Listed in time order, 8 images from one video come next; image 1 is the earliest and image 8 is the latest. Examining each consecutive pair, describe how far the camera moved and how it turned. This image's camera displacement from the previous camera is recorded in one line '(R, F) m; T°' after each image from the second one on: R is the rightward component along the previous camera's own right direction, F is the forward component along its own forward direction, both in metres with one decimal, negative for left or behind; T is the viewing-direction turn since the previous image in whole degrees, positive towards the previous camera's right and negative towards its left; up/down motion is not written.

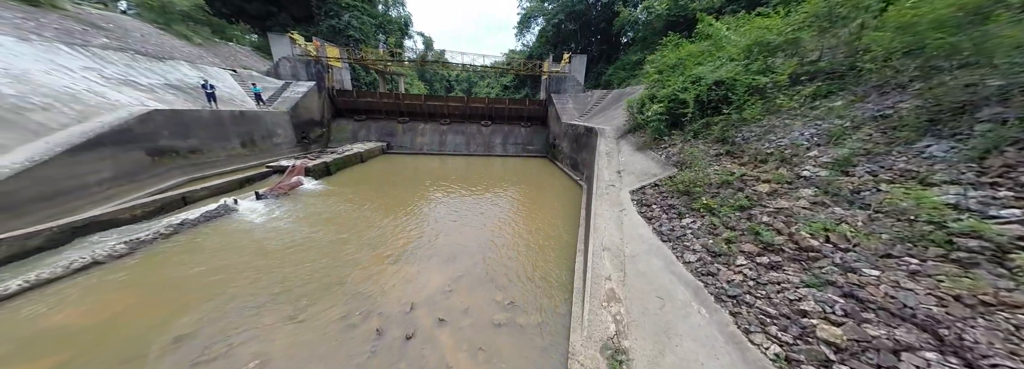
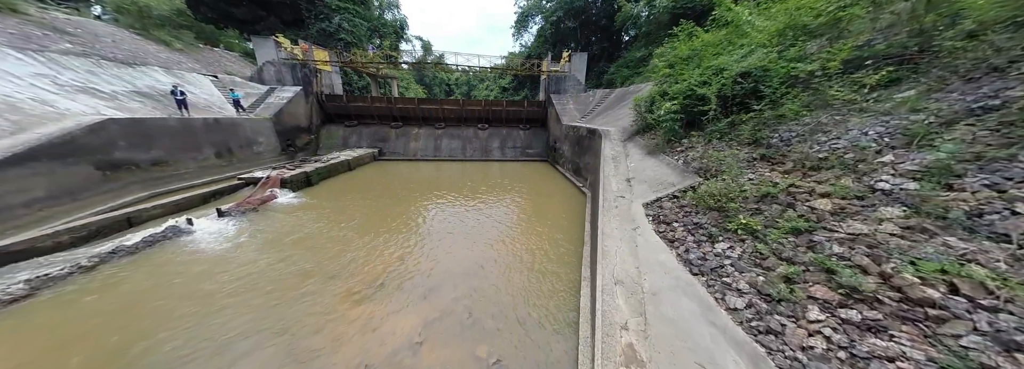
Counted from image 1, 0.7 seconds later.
(+0.2, +0.7) m; -1°
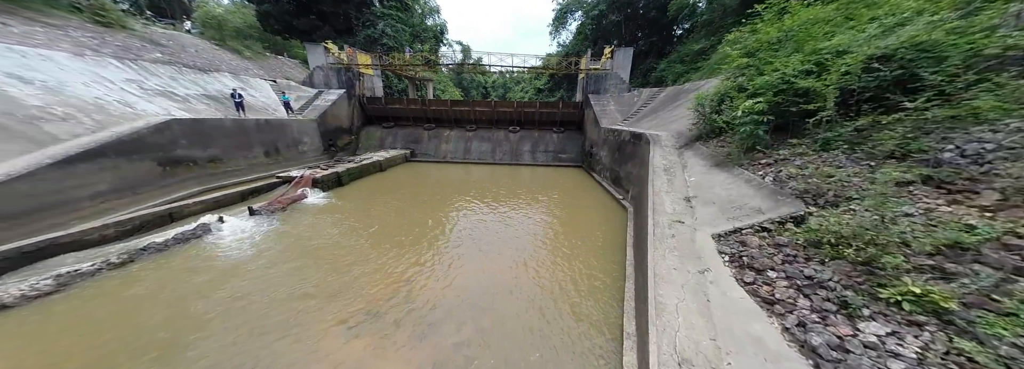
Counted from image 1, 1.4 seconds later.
(+0.1, +0.7) m; -8°
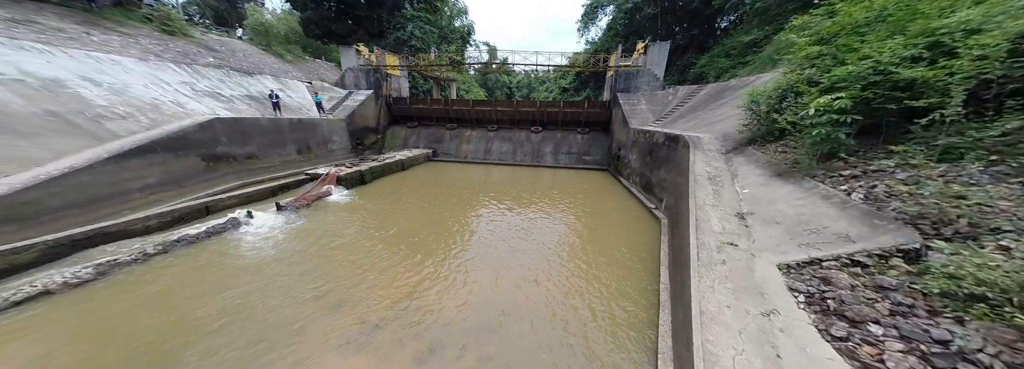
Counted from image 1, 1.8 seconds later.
(+0.1, +0.4) m; -5°
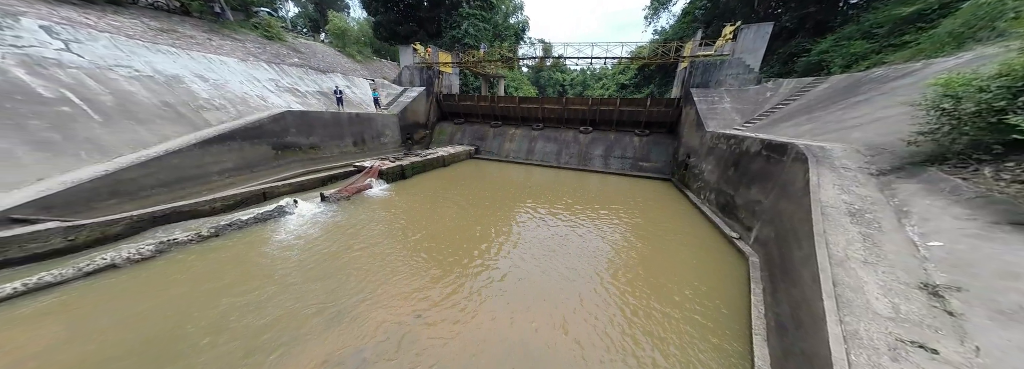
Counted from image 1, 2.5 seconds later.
(+0.1, +0.7) m; -11°
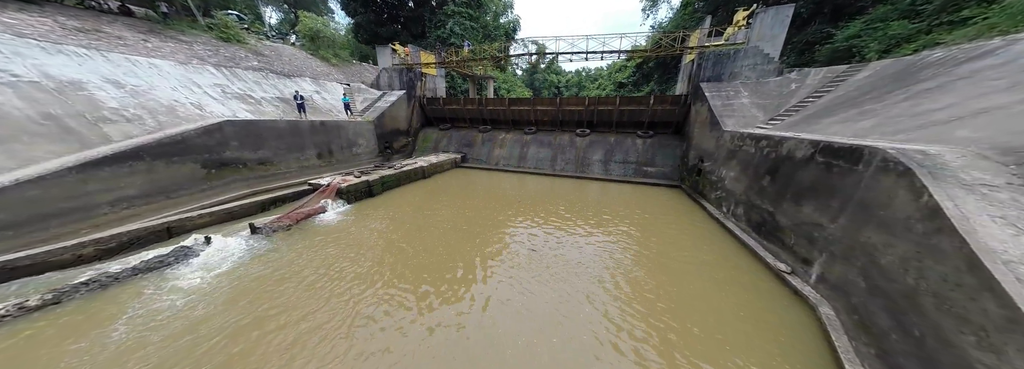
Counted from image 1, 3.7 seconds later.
(+0.4, +1.2) m; 0°
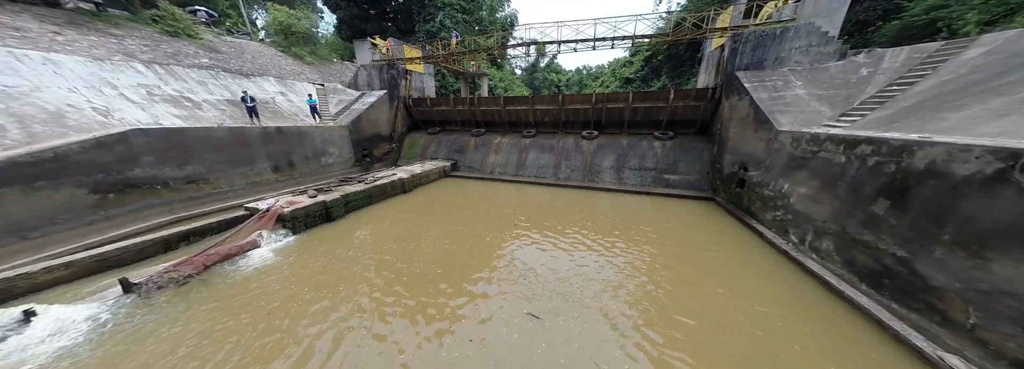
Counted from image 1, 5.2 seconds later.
(+0.2, +1.5) m; 0°
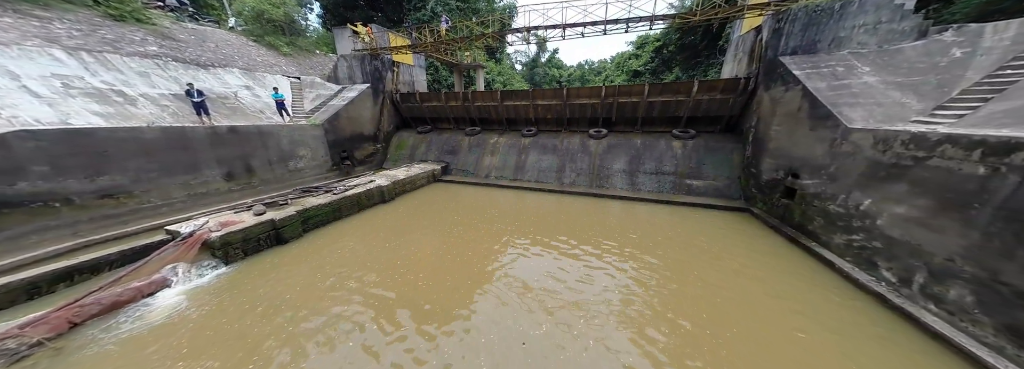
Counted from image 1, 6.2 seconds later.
(+0.1, +1.1) m; 0°
